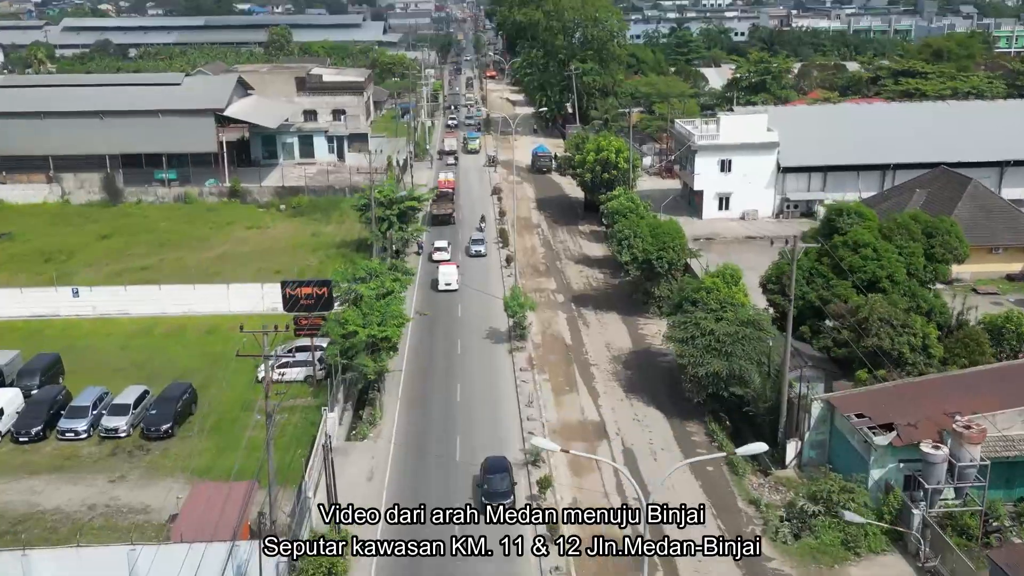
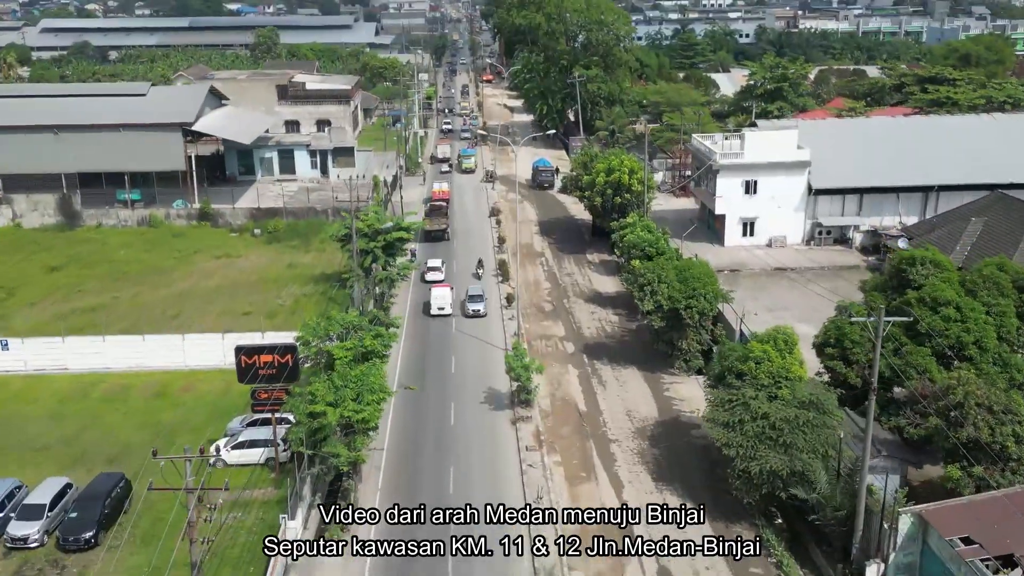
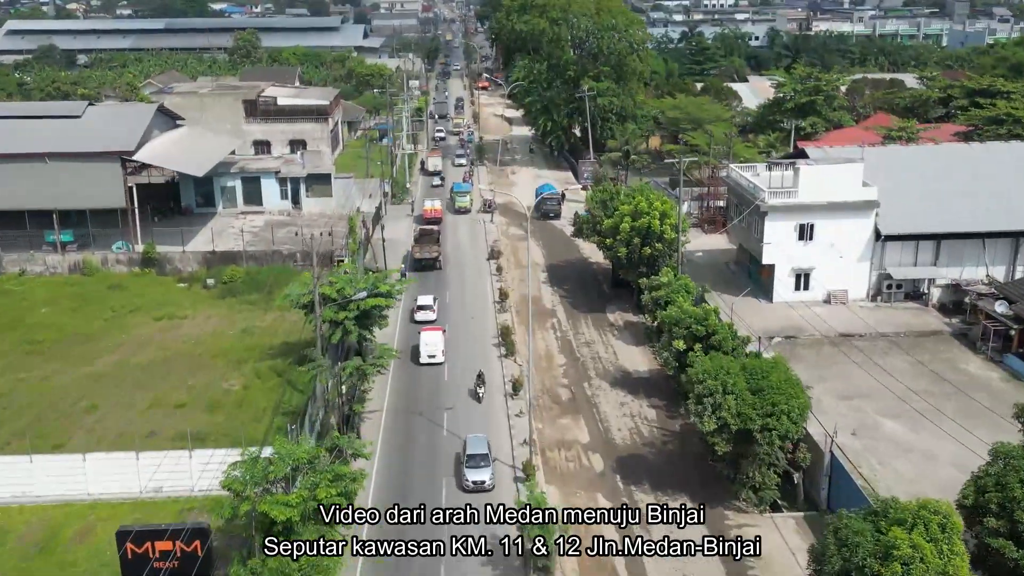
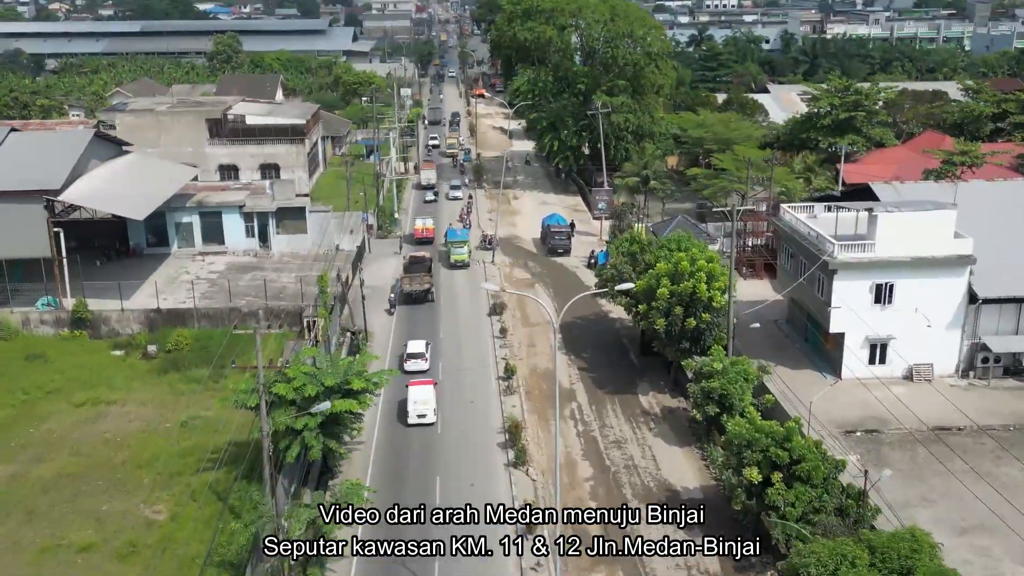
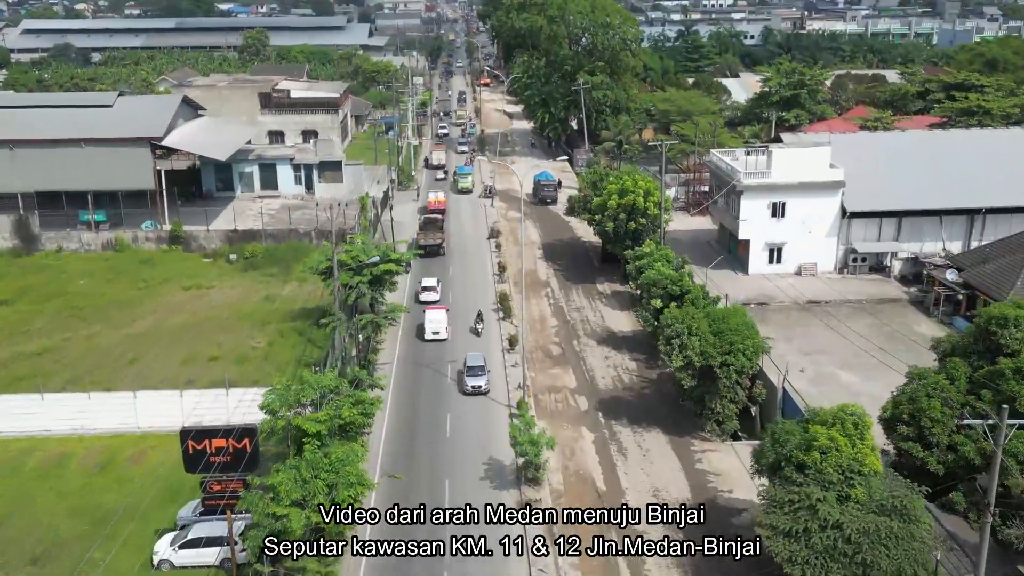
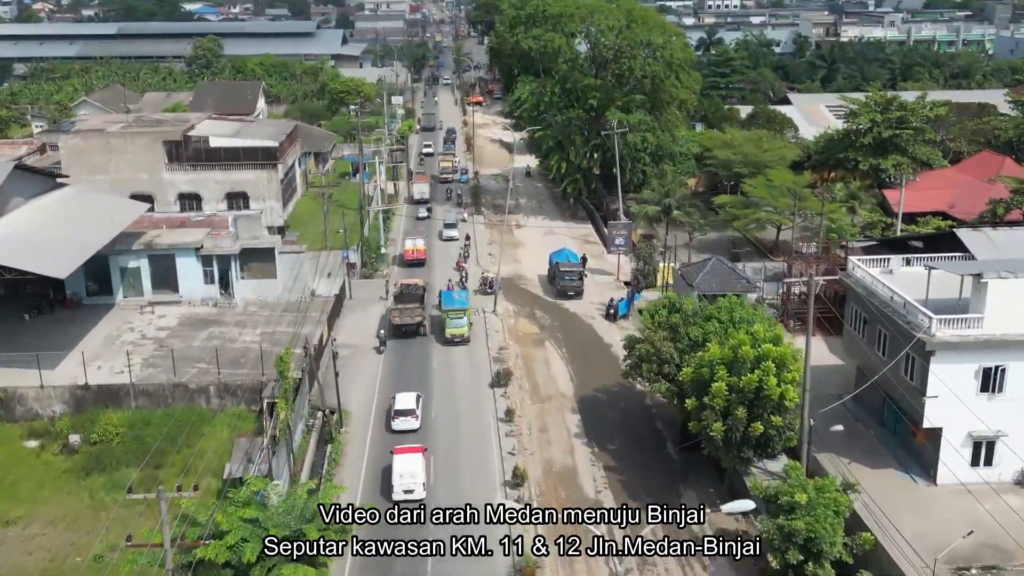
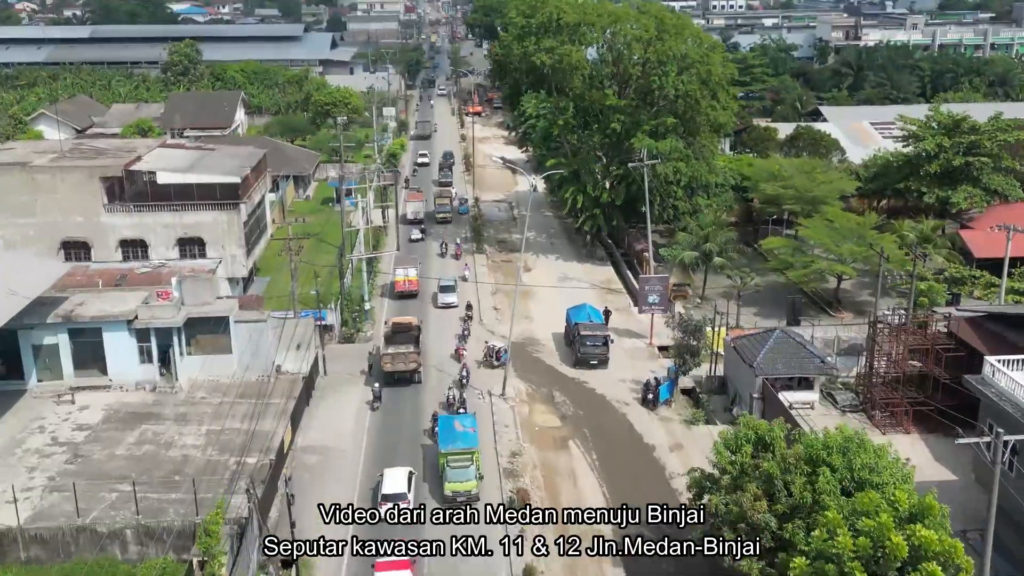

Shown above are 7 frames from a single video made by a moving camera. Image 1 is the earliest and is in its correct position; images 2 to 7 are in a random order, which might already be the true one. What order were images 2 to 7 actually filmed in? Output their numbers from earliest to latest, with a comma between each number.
2, 5, 3, 4, 6, 7
